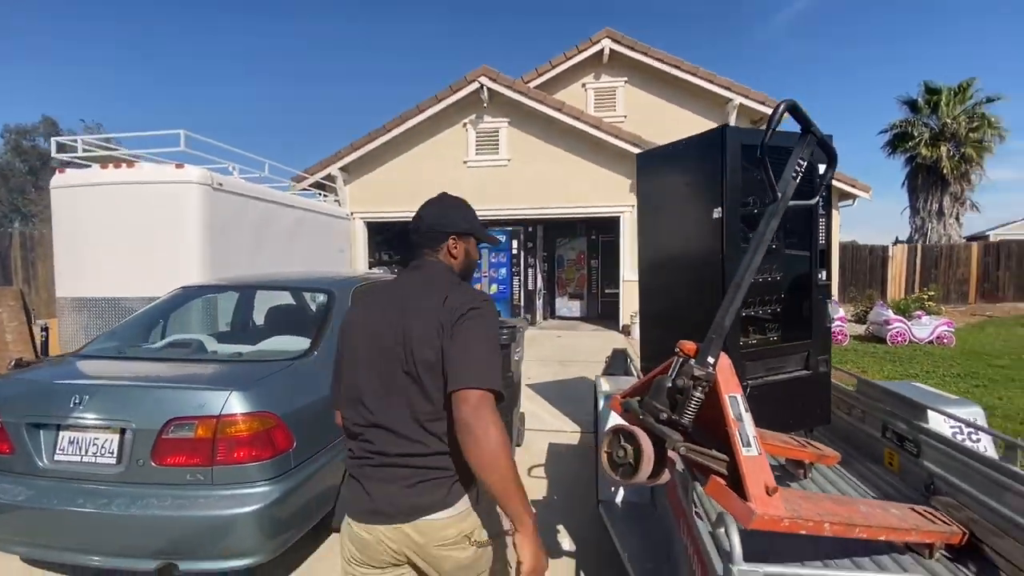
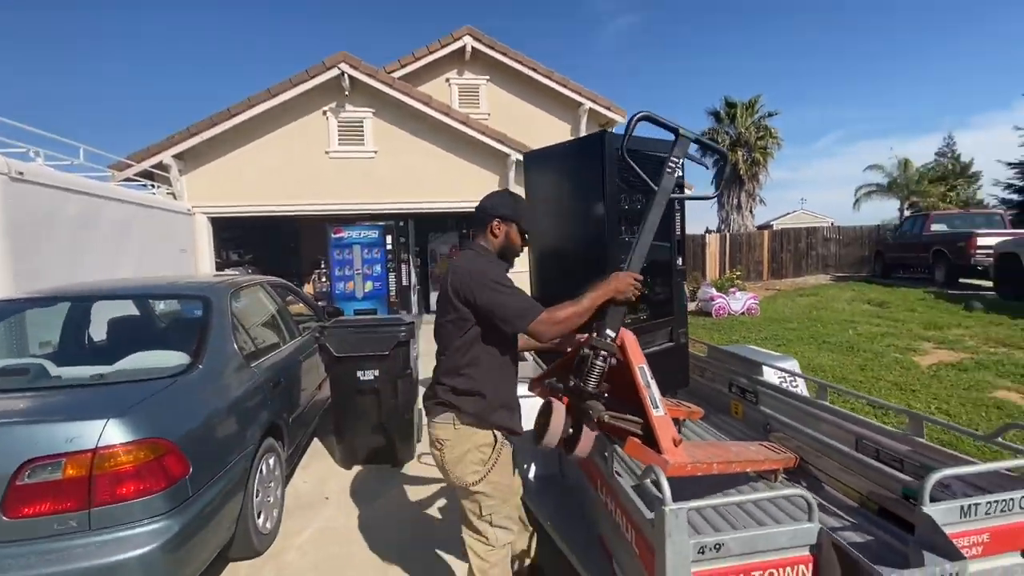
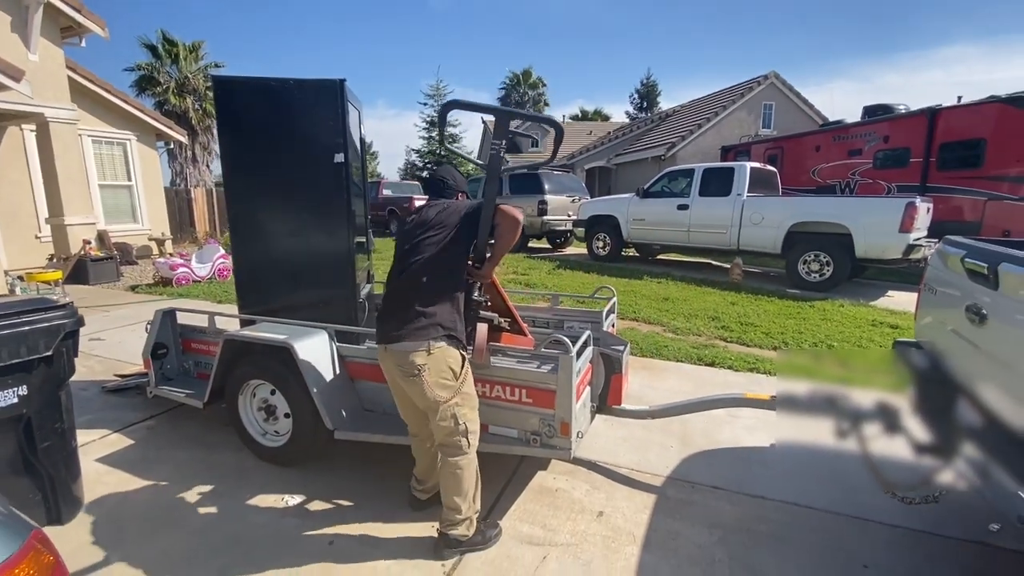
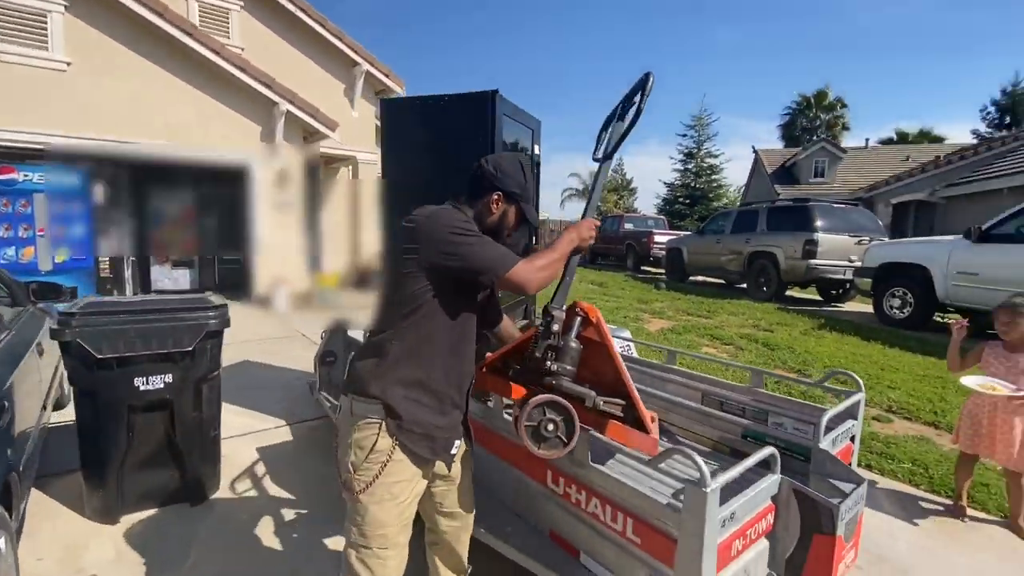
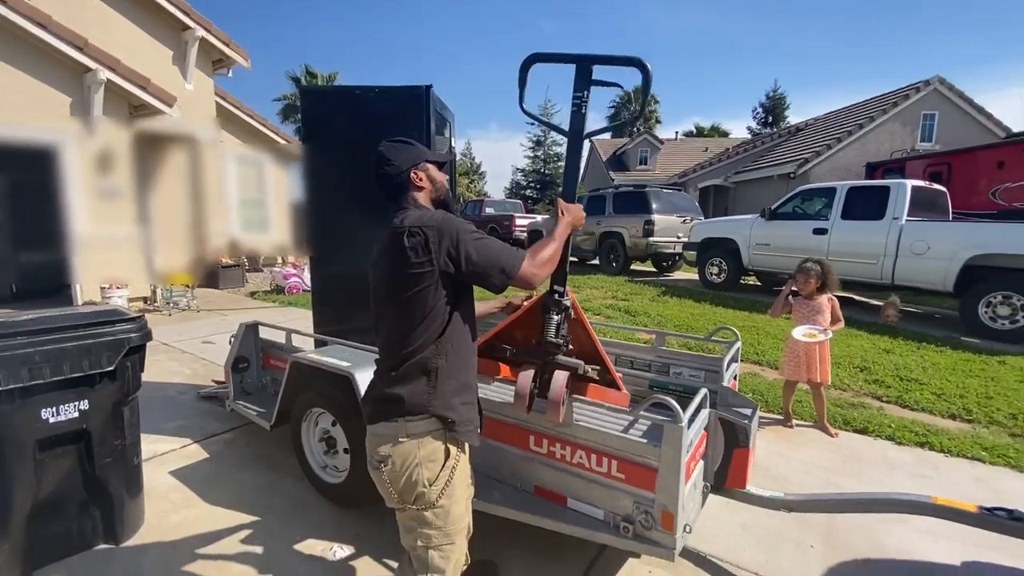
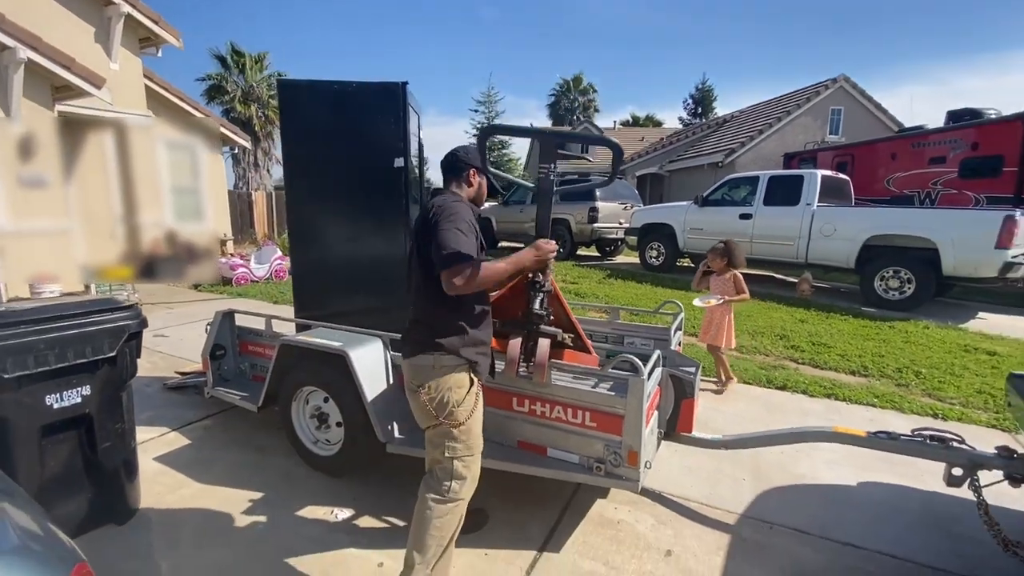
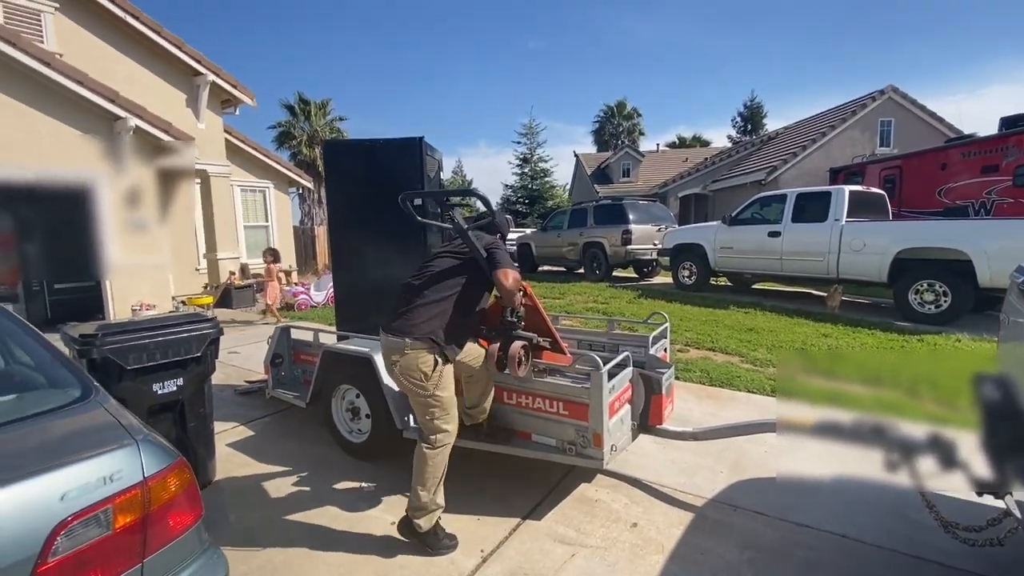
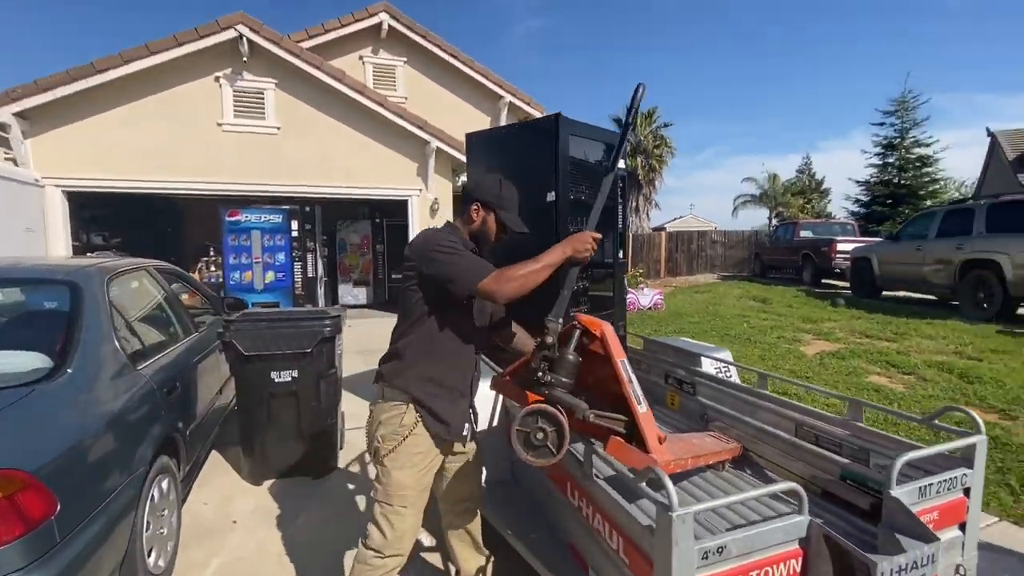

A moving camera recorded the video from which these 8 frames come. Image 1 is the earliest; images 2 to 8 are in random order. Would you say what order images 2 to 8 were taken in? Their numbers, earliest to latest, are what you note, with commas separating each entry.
2, 8, 4, 5, 6, 3, 7
